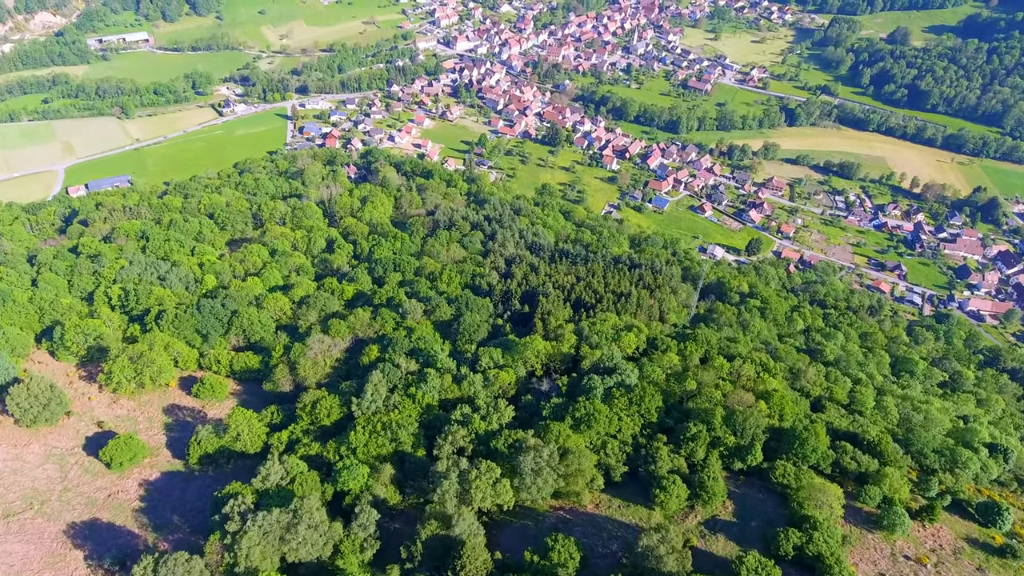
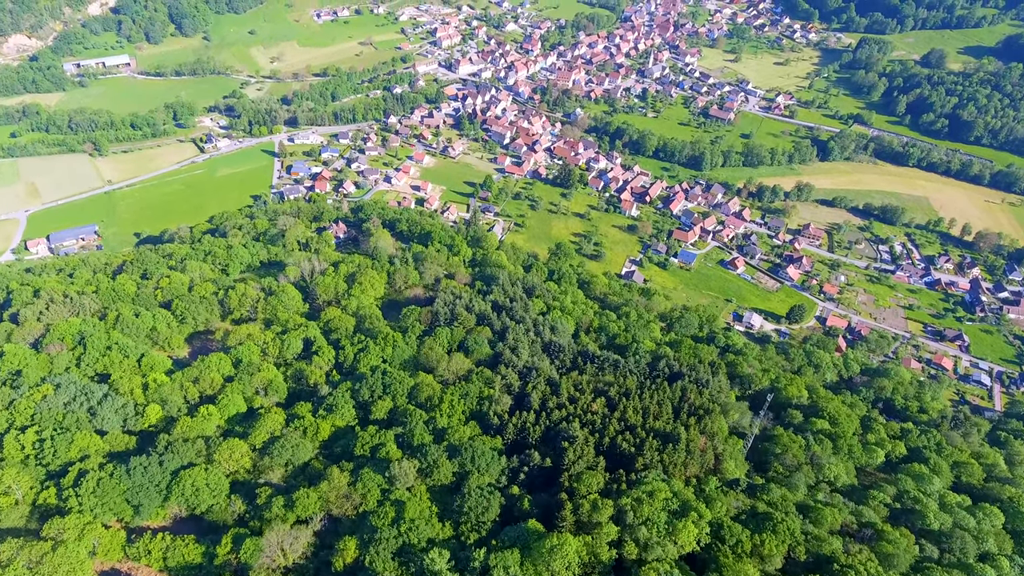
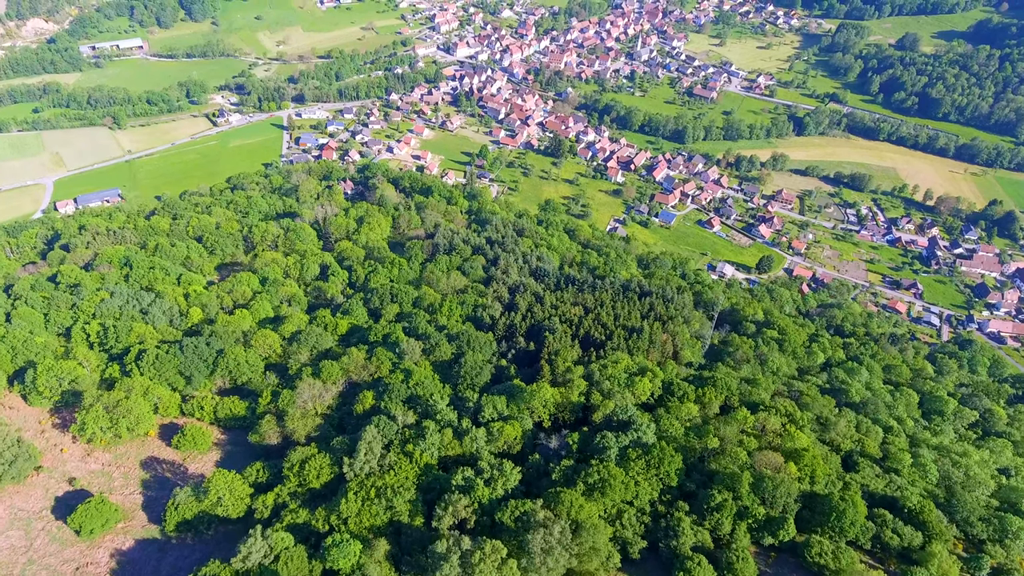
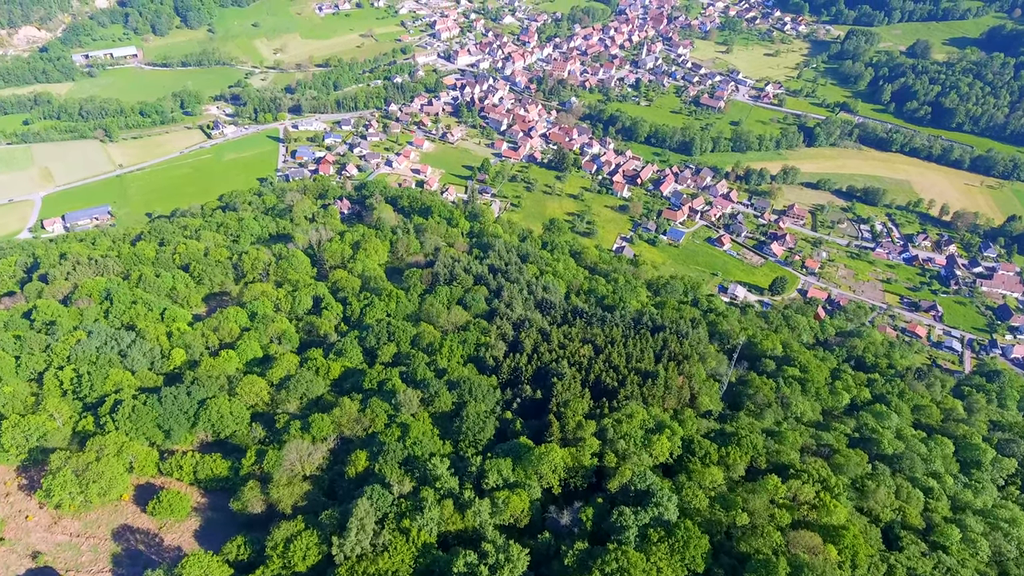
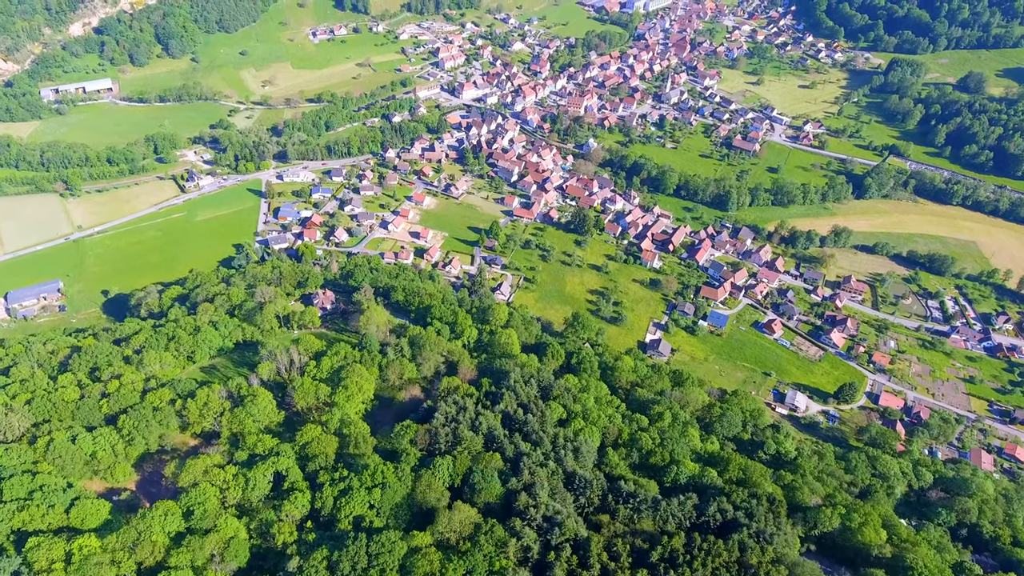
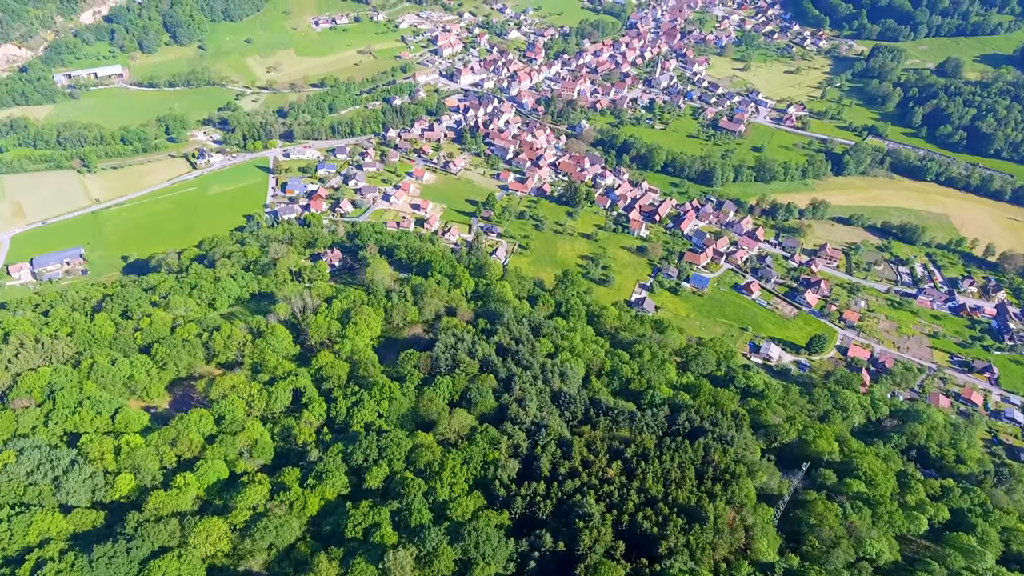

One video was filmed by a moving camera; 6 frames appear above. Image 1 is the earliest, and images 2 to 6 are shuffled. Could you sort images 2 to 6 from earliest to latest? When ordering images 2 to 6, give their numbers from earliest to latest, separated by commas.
3, 4, 2, 6, 5
